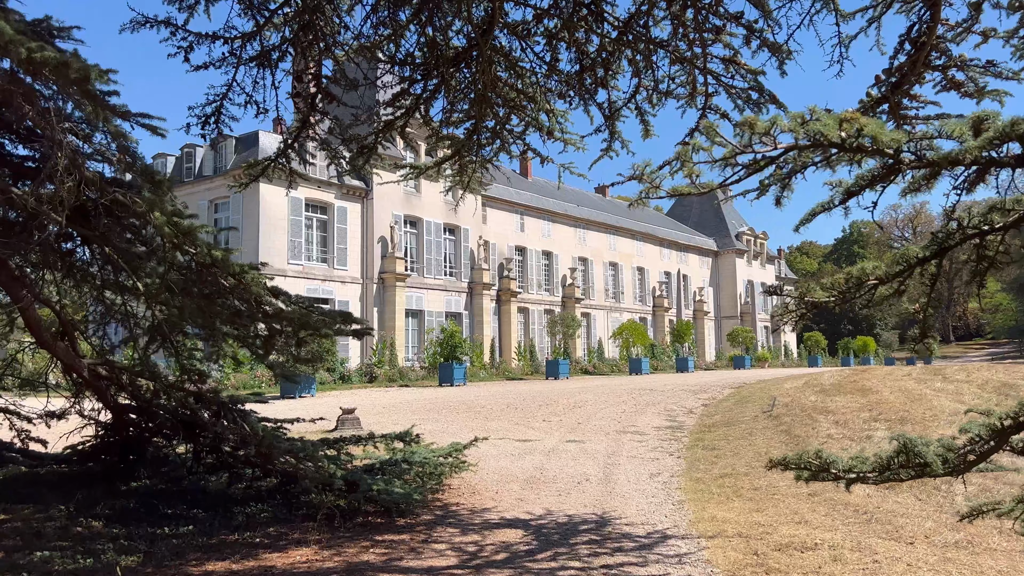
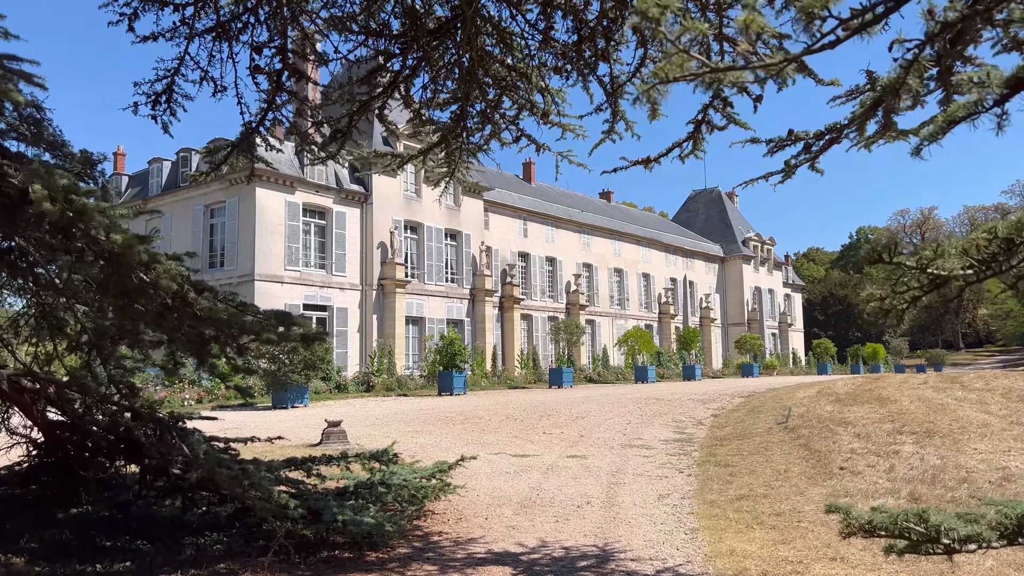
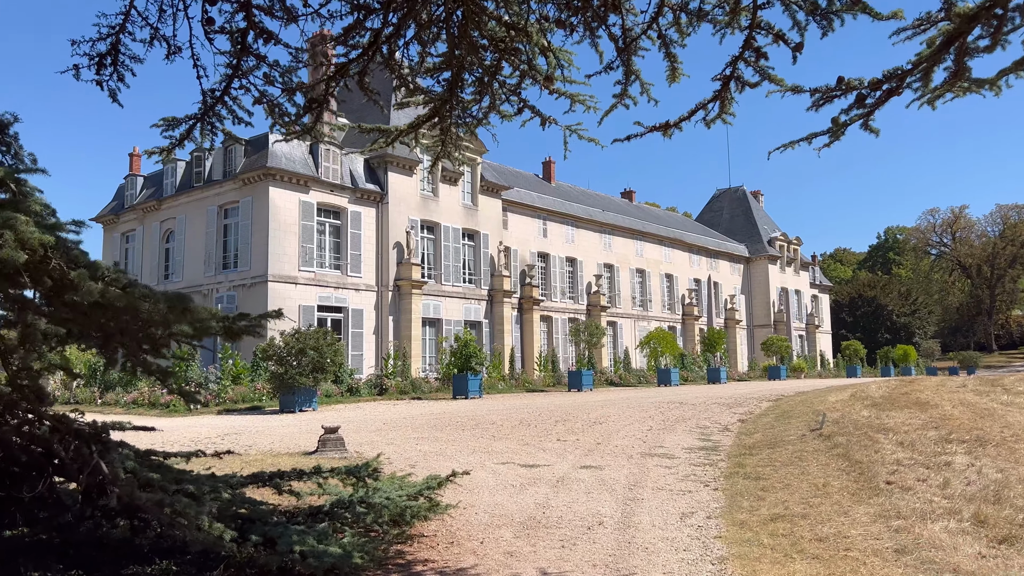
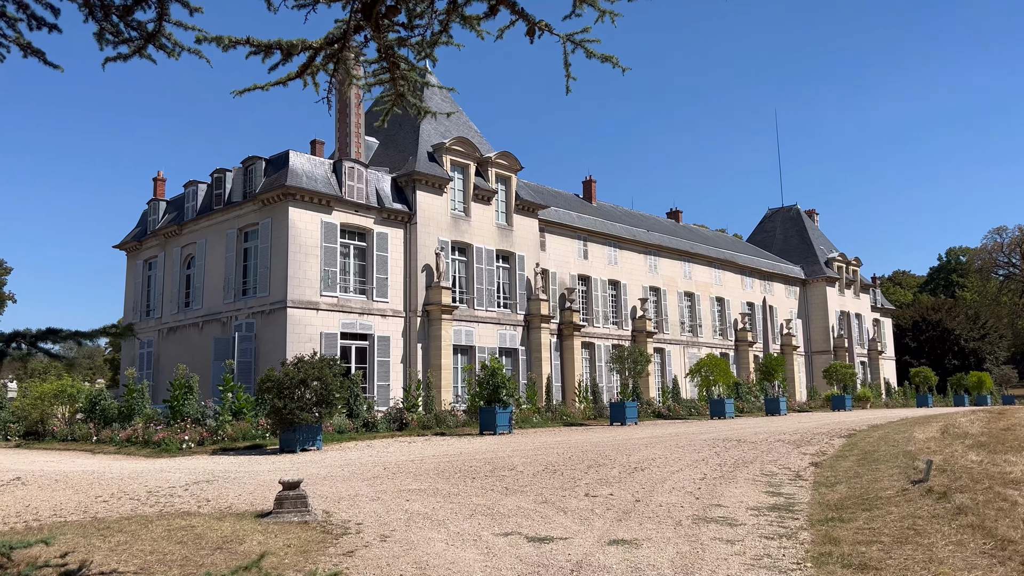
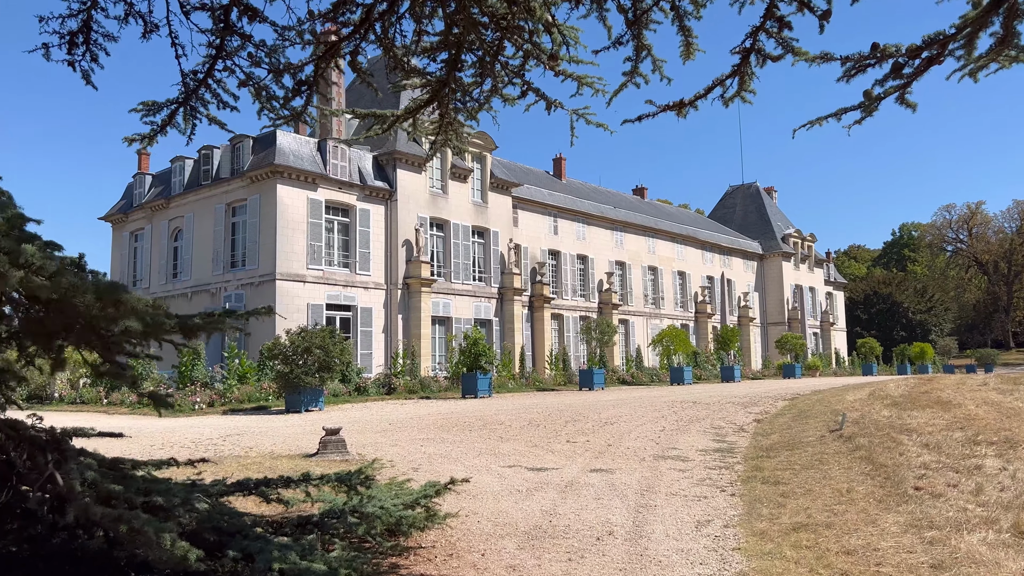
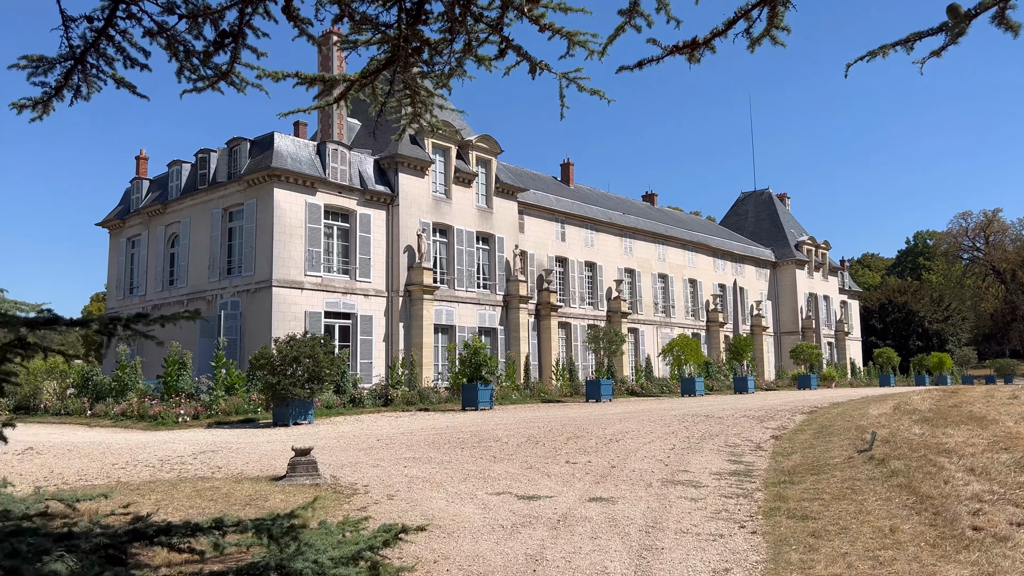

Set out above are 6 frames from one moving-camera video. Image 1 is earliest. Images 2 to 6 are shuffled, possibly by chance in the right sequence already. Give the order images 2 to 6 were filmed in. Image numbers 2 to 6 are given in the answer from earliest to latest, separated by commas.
2, 3, 5, 6, 4
